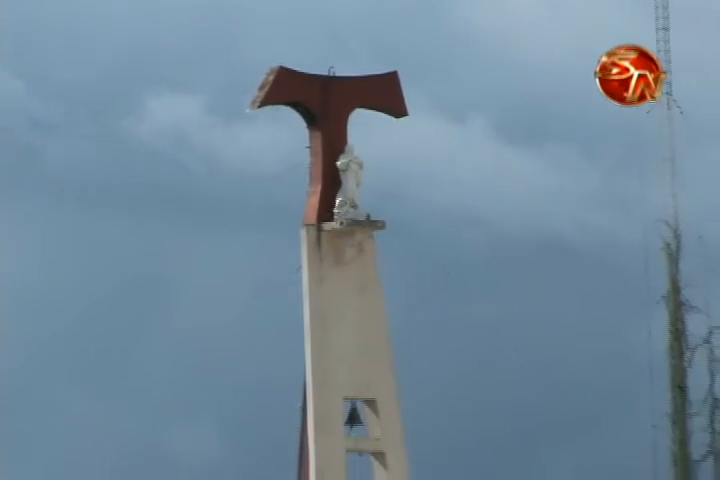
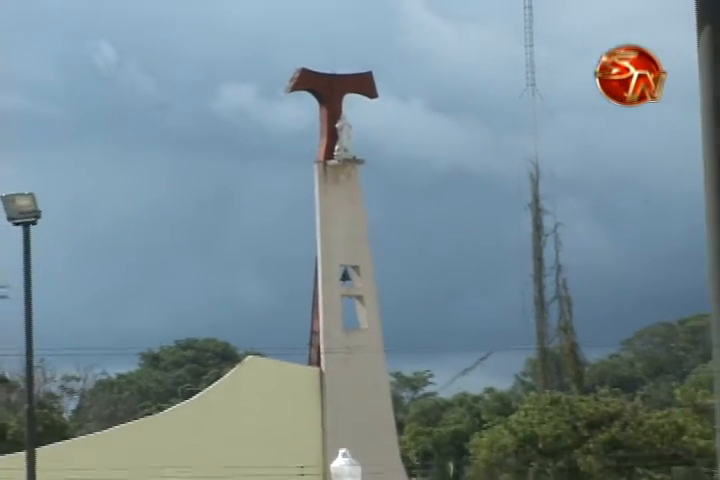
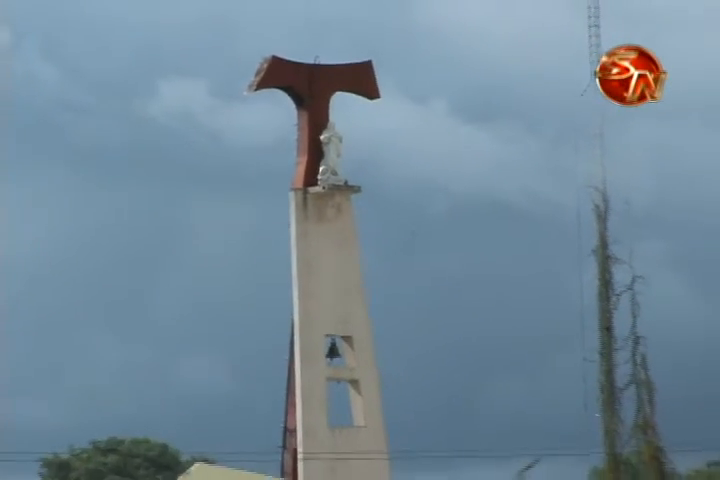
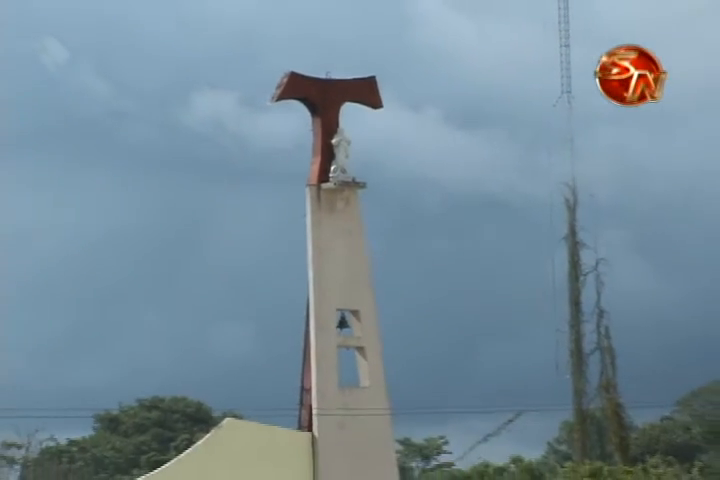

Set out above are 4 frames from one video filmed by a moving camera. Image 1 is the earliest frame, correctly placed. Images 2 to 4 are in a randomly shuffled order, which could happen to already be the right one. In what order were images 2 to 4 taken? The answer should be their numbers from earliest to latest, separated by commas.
3, 4, 2
